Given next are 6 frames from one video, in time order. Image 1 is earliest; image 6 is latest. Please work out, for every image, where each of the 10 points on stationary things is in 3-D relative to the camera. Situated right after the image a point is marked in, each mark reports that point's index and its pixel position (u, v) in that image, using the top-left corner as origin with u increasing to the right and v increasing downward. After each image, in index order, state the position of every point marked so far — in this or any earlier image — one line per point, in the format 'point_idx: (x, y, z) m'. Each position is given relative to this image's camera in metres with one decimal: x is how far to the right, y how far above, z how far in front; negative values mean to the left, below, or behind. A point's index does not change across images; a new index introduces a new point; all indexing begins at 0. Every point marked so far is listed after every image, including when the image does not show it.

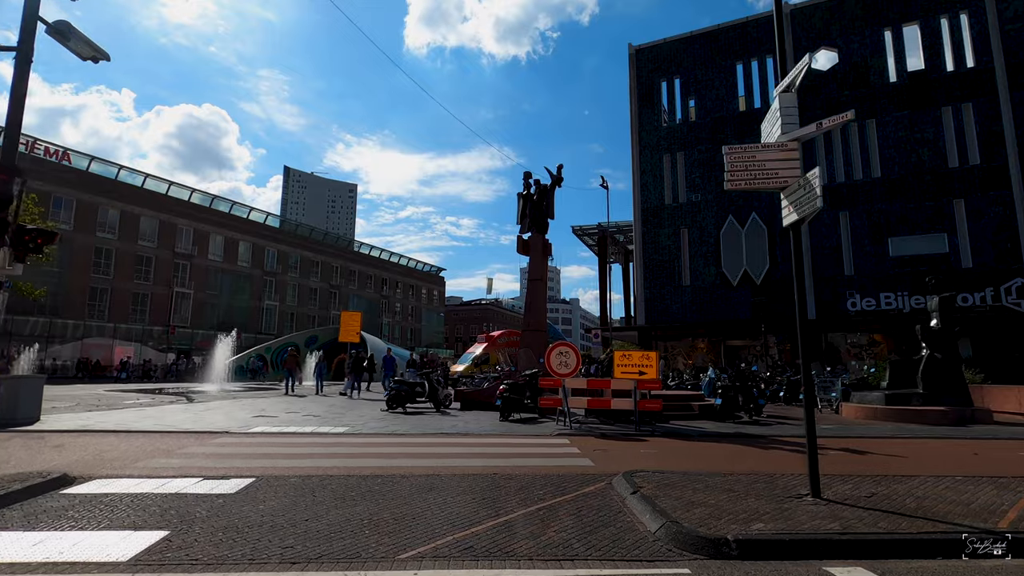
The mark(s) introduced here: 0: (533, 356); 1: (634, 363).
0: (+0.6, -2.0, +16.9) m
1: (+2.8, -1.7, +12.8) m
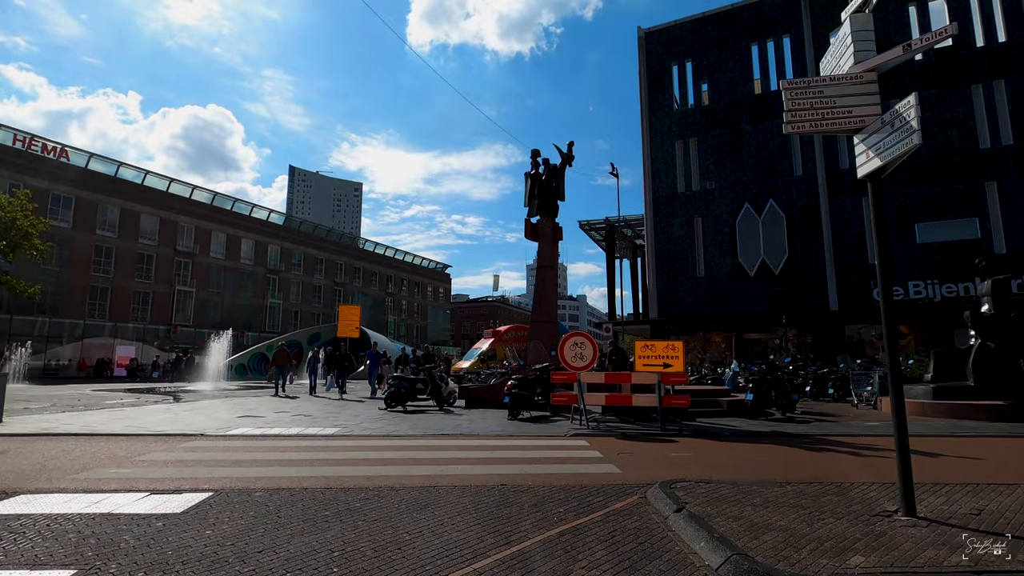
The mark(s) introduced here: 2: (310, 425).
0: (+0.9, -1.7, +15.6) m
1: (+3.0, -1.3, +11.5) m
2: (-4.0, -2.7, +11.4) m
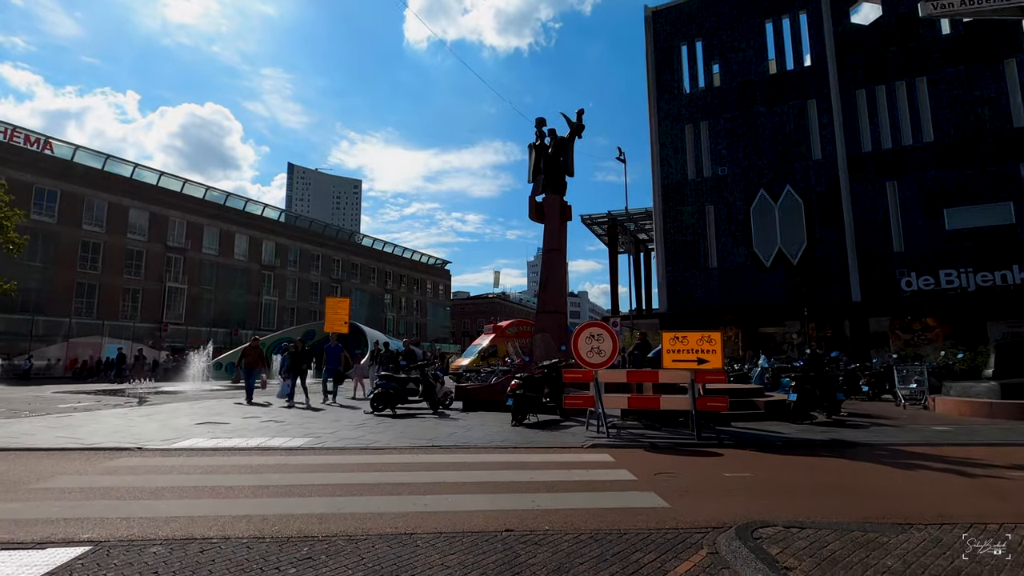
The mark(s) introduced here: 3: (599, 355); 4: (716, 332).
0: (+1.0, -1.4, +13.8) m
1: (+3.0, -1.0, +9.6) m
2: (-4.0, -2.5, +9.5) m
3: (+1.5, -1.2, +9.9) m
4: (+3.4, -0.7, +9.5) m
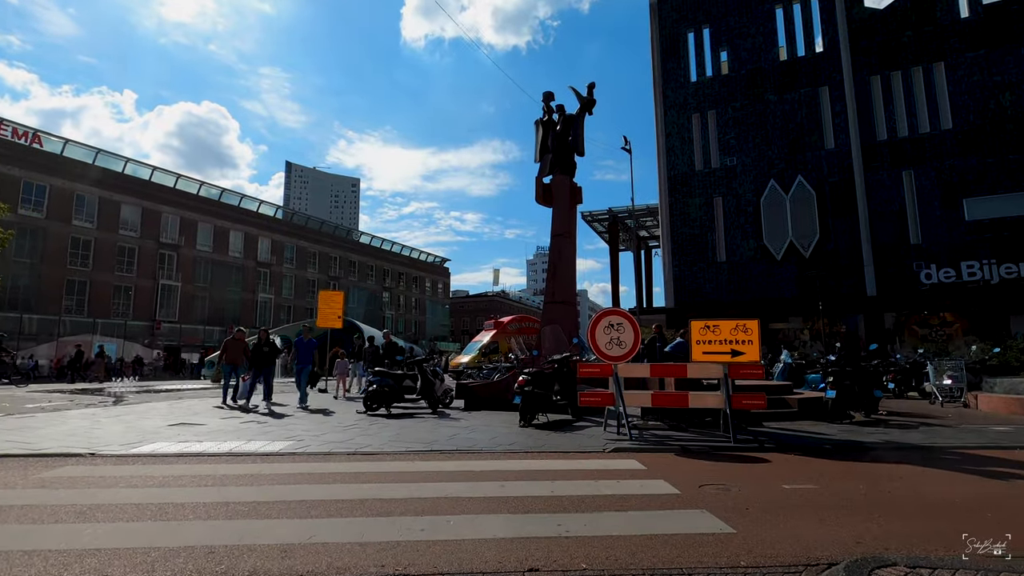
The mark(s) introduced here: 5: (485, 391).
0: (+1.1, -1.1, +12.7) m
1: (+3.2, -0.8, +8.5) m
2: (-3.8, -2.2, +8.4) m
3: (+1.7, -0.9, +8.8) m
4: (+3.6, -0.5, +8.4) m
5: (-0.6, -2.3, +12.7) m
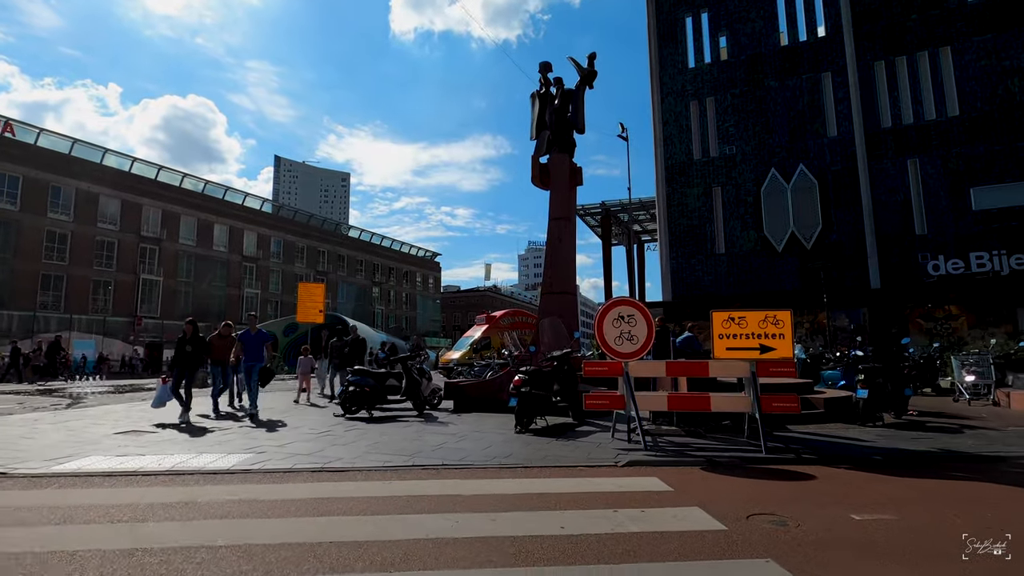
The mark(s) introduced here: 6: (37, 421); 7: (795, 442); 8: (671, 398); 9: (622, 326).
0: (+1.0, -0.9, +11.5) m
1: (+3.1, -0.6, +7.4) m
2: (-3.9, -2.0, +7.2) m
3: (+1.6, -0.8, +7.7) m
4: (+3.5, -0.3, +7.3) m
5: (-0.7, -2.1, +11.6) m
6: (-8.8, -2.5, +10.5) m
7: (+3.7, -2.0, +7.5) m
8: (+2.1, -1.5, +7.6) m
9: (+1.5, -0.5, +7.7) m
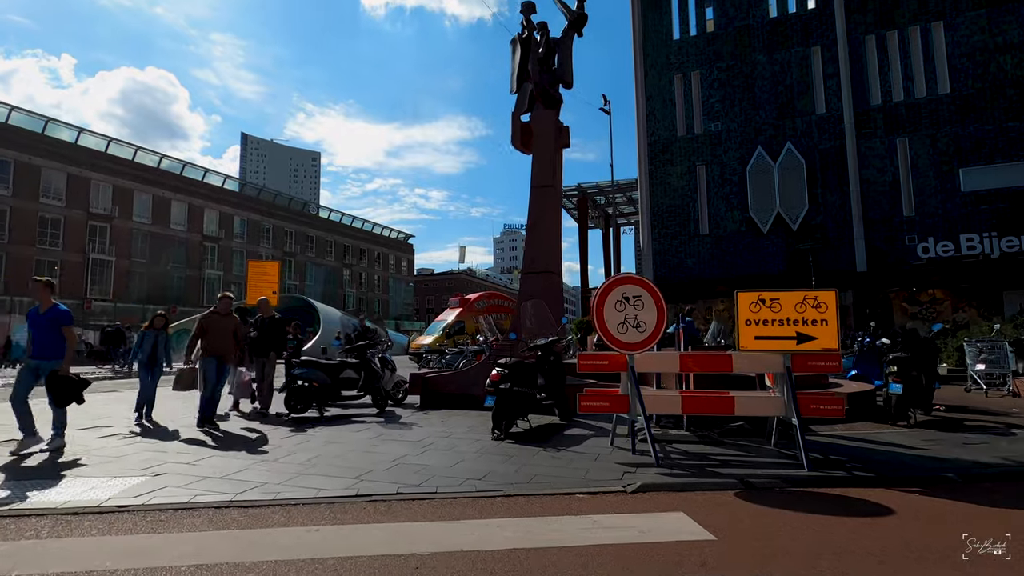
0: (+0.5, -0.5, +10.0) m
1: (+2.9, -0.3, +6.0) m
2: (-4.1, -1.8, +5.5) m
3: (+1.4, -0.5, +6.2) m
4: (+3.3, 0.0, +5.9) m
5: (-1.2, -1.7, +10.0) m
6: (-9.1, -2.1, +8.6) m
7: (+3.5, -1.8, +6.1) m
8: (+1.9, -1.2, +6.1) m
9: (+1.3, -0.2, +6.2) m
